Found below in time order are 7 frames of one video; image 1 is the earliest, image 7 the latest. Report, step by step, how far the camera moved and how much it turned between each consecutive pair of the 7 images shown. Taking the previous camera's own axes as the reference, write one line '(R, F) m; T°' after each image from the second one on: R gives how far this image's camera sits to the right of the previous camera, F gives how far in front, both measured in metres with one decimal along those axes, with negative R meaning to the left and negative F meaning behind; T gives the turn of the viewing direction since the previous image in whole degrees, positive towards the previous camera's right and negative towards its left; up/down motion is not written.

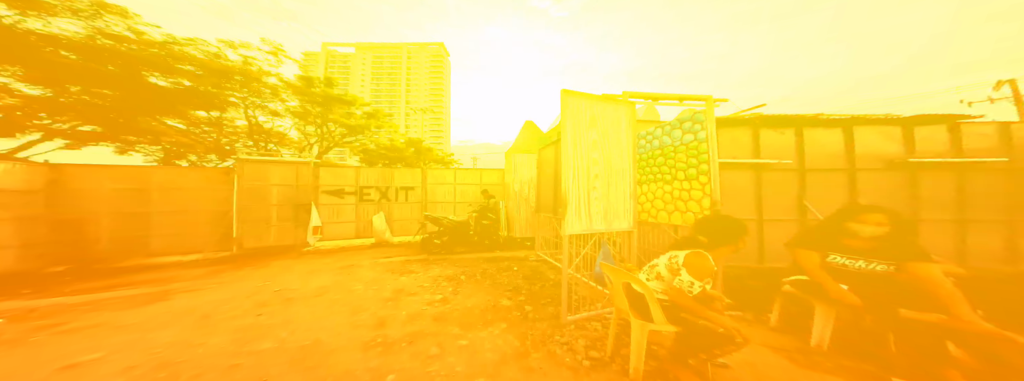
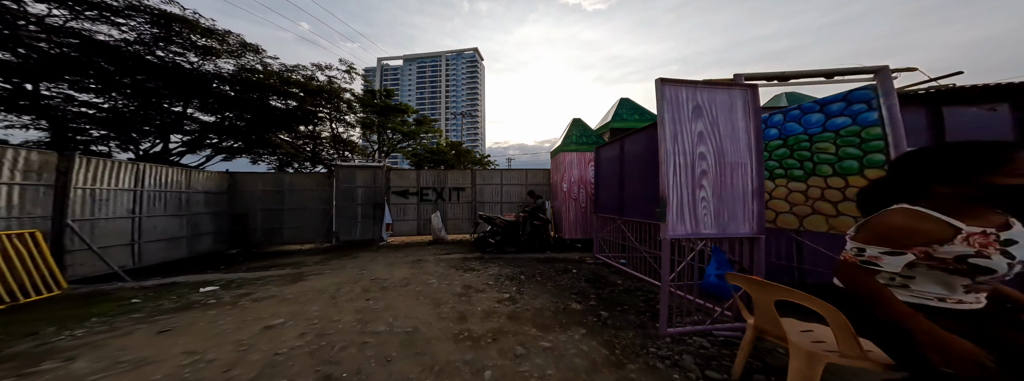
(-0.3, -0.1) m; -9°
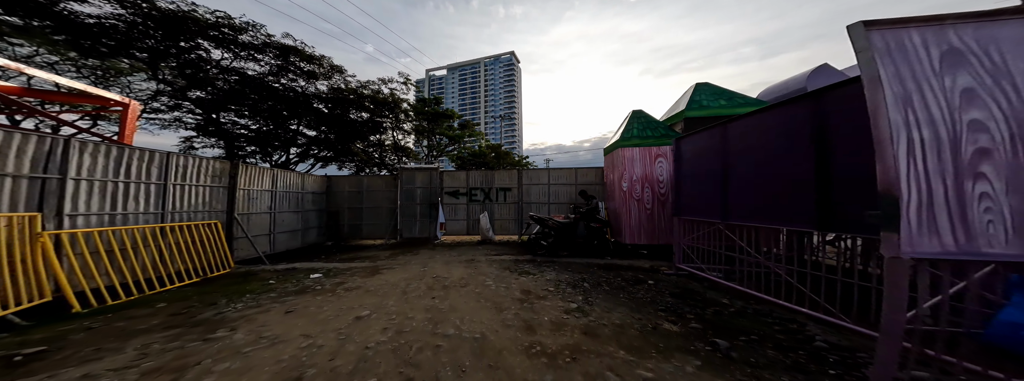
(-0.3, +0.2) m; -9°
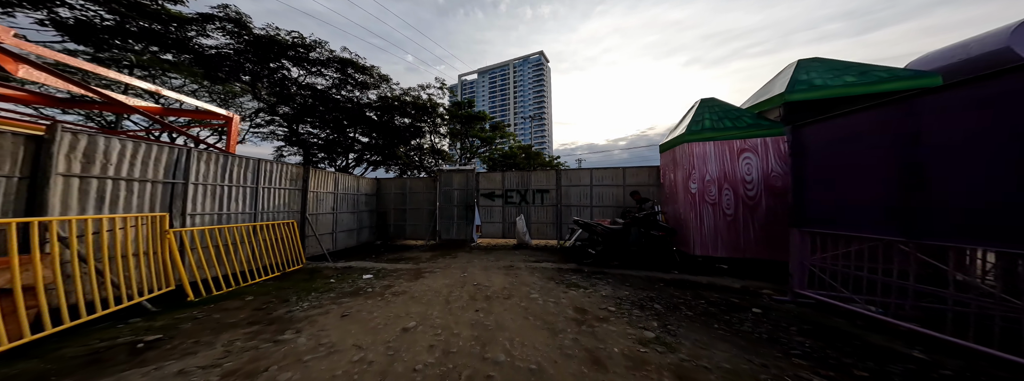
(-0.2, +0.3) m; -8°
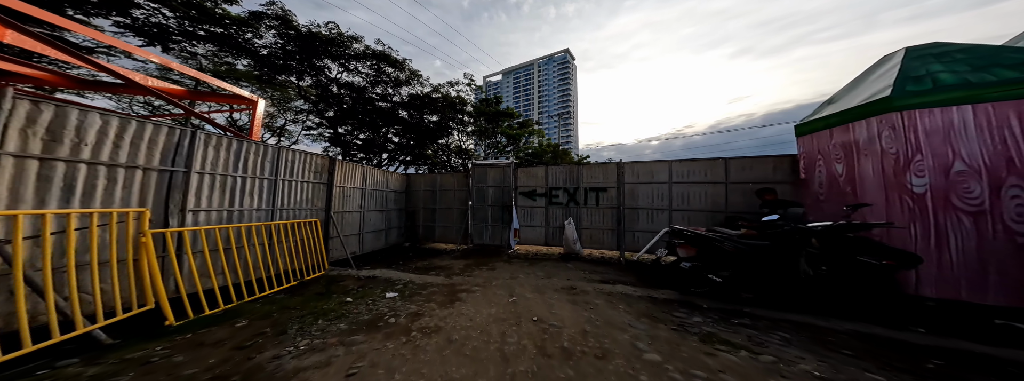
(-0.7, +1.3) m; -6°
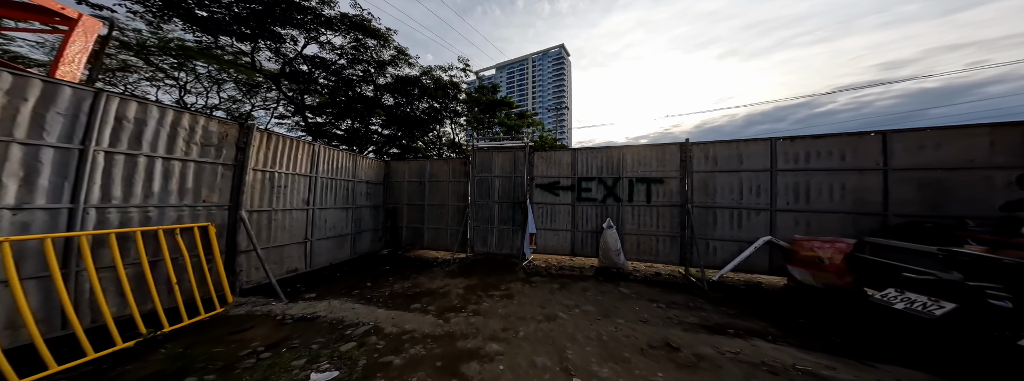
(-0.6, +2.0) m; +2°
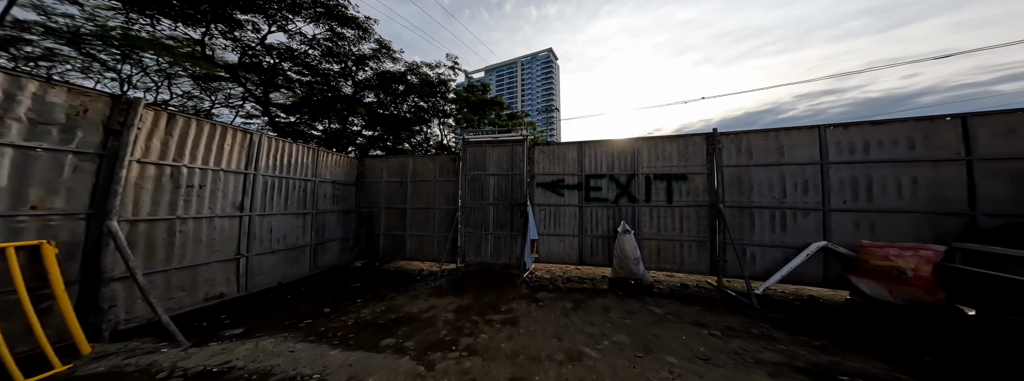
(-0.2, +0.9) m; +3°
